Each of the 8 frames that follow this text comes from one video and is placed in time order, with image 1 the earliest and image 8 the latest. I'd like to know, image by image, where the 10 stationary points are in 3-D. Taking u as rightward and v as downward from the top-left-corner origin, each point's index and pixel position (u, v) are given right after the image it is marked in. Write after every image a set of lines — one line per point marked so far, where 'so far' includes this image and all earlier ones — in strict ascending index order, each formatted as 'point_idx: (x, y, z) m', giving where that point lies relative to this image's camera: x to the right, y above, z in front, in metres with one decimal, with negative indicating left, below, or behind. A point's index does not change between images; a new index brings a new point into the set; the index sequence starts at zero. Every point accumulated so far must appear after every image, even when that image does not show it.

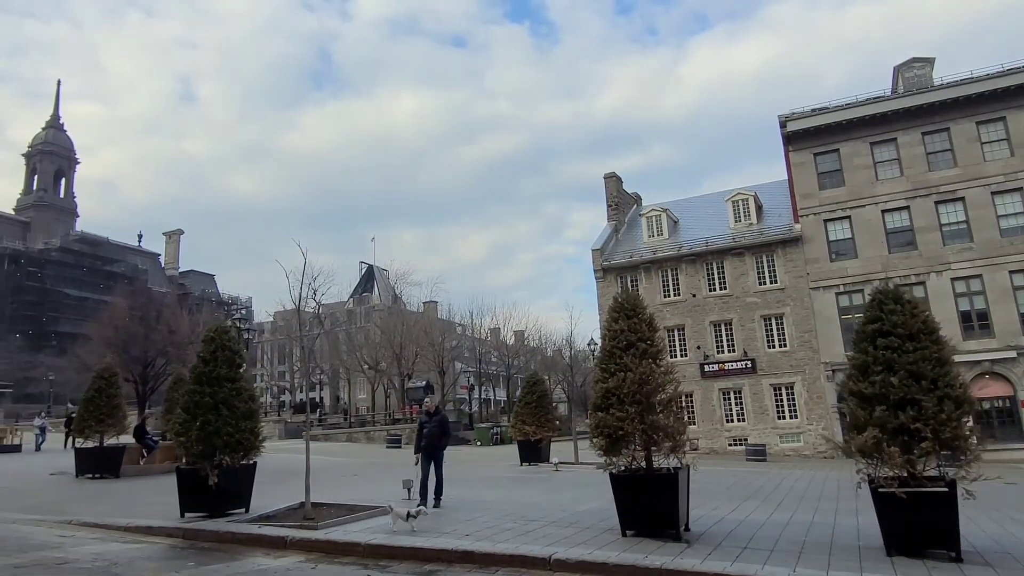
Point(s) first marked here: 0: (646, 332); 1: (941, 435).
0: (+1.5, -0.5, +8.6) m
1: (+4.0, -1.4, +6.9) m
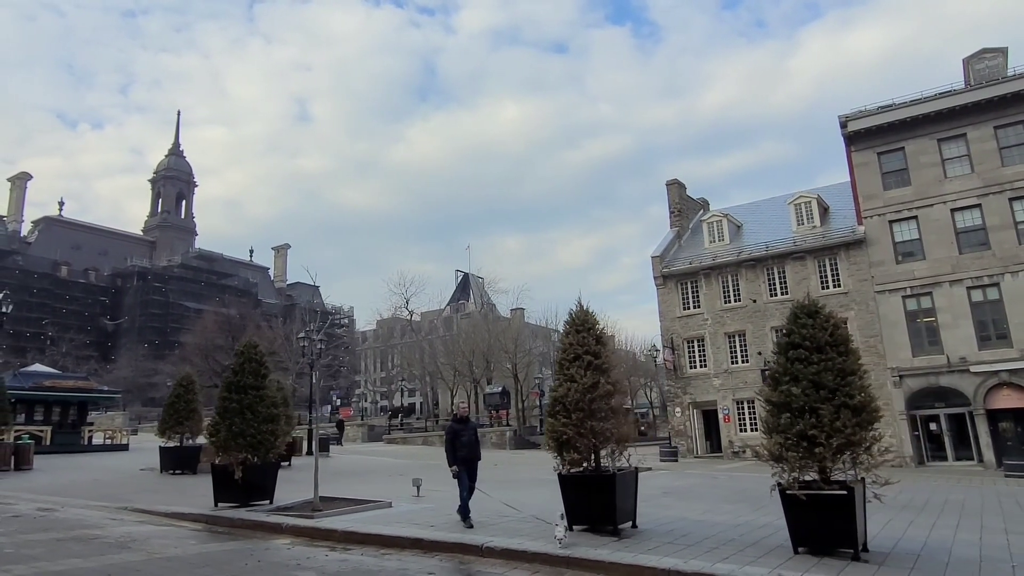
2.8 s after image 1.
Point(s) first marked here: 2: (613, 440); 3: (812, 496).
0: (+1.0, -0.7, +9.4) m
1: (+3.2, -1.5, +7.4) m
2: (+1.2, -1.9, +9.0) m
3: (+3.0, -2.1, +7.4) m
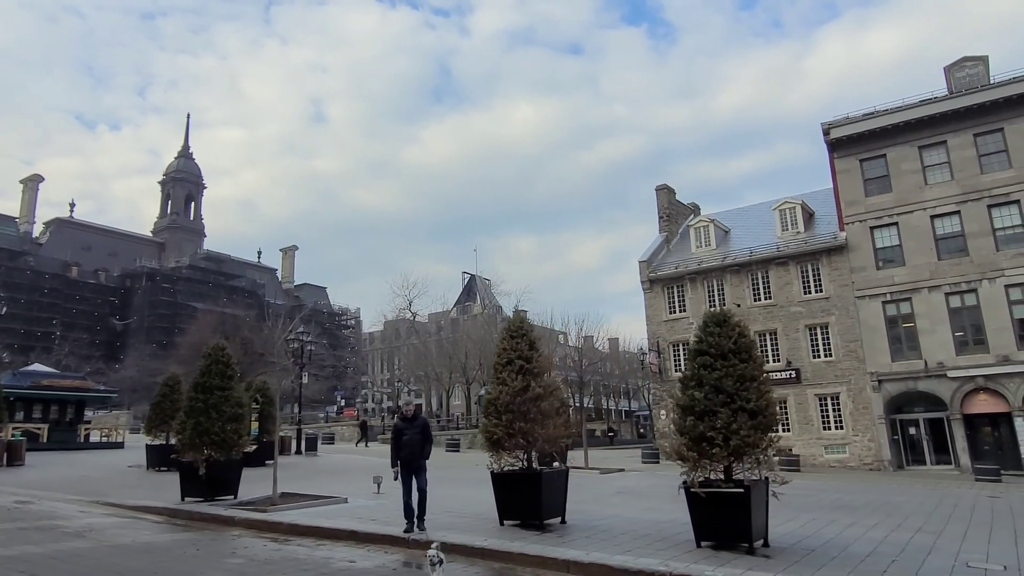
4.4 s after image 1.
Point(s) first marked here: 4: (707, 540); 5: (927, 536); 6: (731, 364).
0: (+0.2, -0.8, +10.0) m
1: (+2.3, -1.6, +7.9) m
2: (+0.4, -2.0, +9.5) m
3: (+2.1, -2.2, +7.9) m
4: (+2.2, -2.8, +8.1) m
5: (+5.2, -3.1, +9.1) m
6: (+2.5, -0.9, +8.3) m
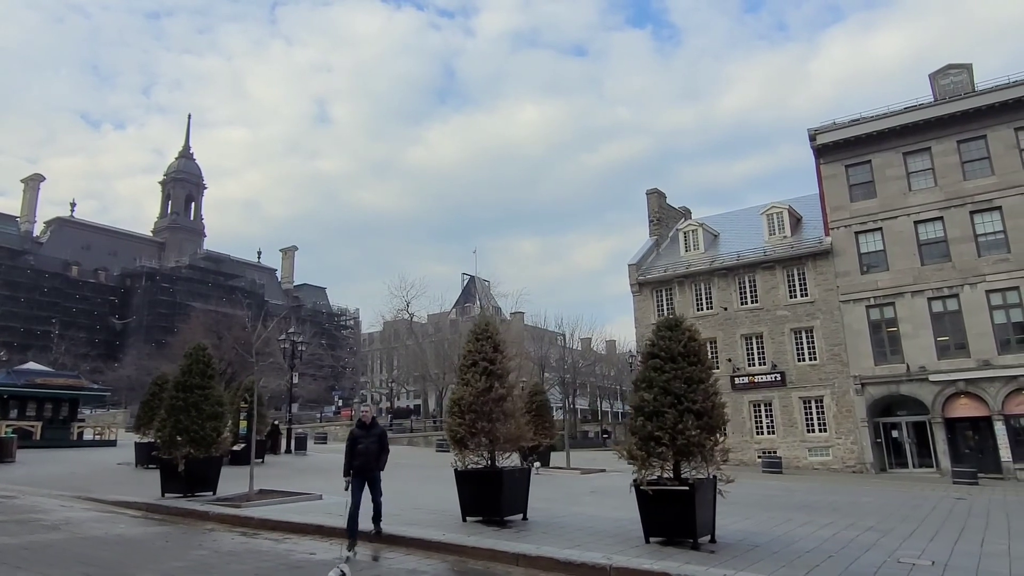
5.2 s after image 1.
0: (-0.3, -0.9, +10.3) m
1: (+1.8, -1.7, +8.2) m
2: (-0.1, -2.0, +9.8) m
3: (+1.6, -2.3, +8.2) m
4: (+1.6, -2.8, +8.4) m
5: (+4.7, -3.1, +9.4) m
6: (+2.0, -0.9, +8.6) m
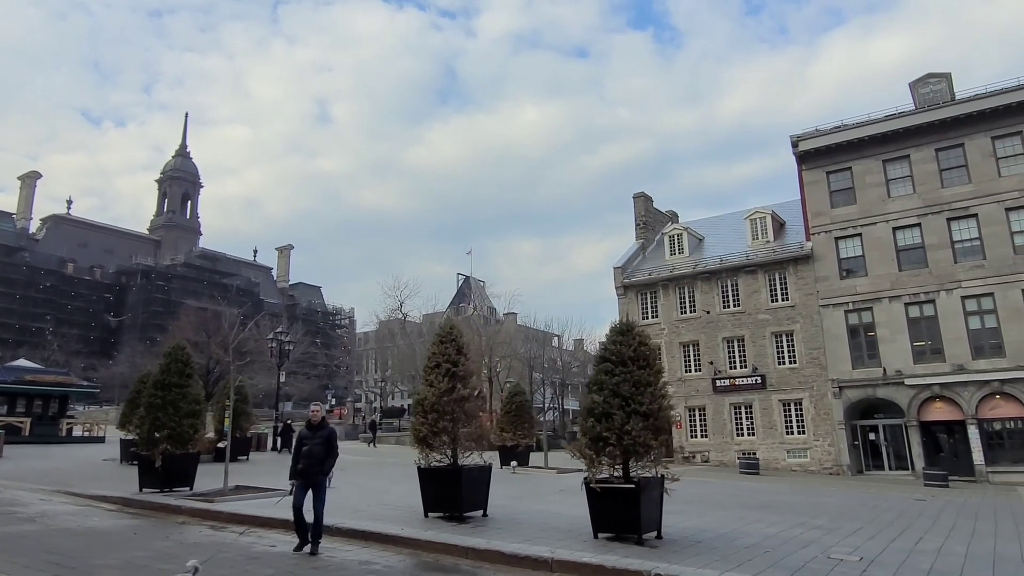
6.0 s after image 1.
0: (-0.9, -1.0, +10.7) m
1: (+1.3, -1.8, +8.6) m
2: (-0.7, -2.1, +10.2) m
3: (+1.1, -2.3, +8.6) m
4: (+1.1, -2.9, +8.8) m
5: (+4.1, -3.3, +9.8) m
6: (+1.4, -1.0, +9.0) m
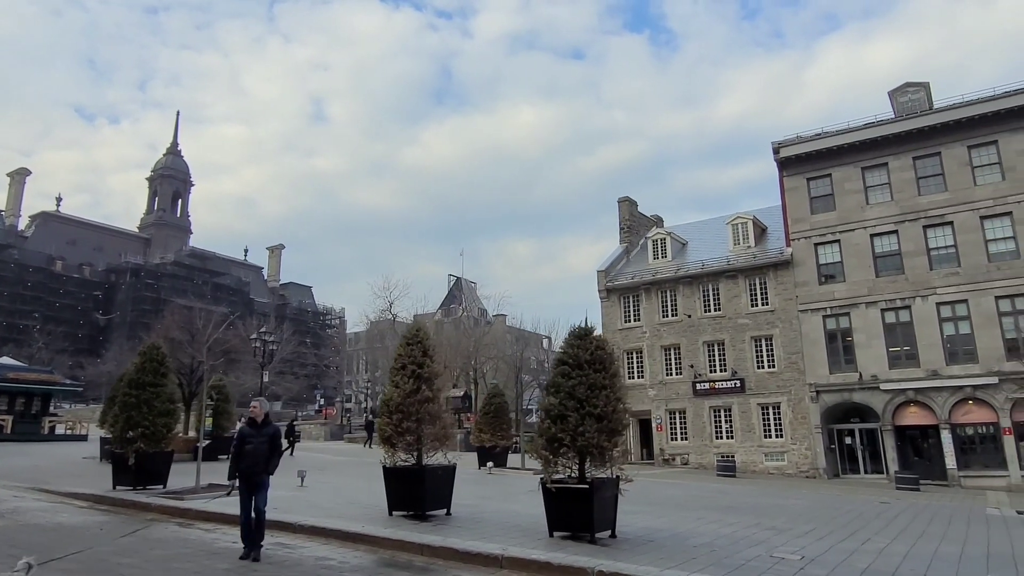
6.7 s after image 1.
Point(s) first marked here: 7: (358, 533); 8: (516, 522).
0: (-1.4, -1.0, +10.9) m
1: (+0.8, -1.9, +8.8) m
2: (-1.2, -2.1, +10.5) m
3: (+0.6, -2.4, +8.9) m
4: (+0.6, -3.0, +9.1) m
5: (+3.6, -3.4, +10.1) m
6: (+0.9, -1.1, +9.3) m
7: (-1.9, -3.0, +9.0) m
8: (+0.1, -3.3, +10.5) m
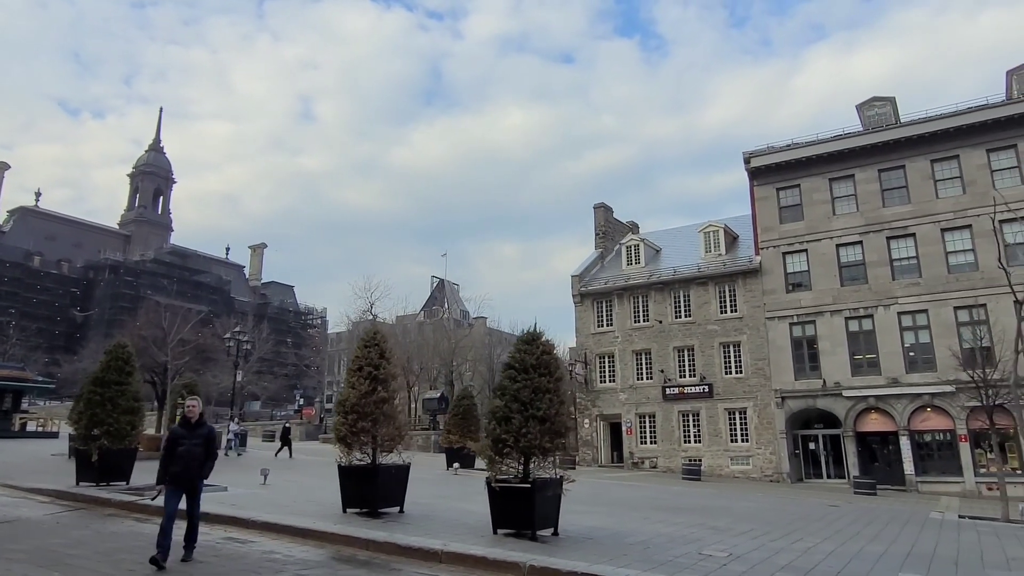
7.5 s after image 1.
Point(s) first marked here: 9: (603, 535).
0: (-2.1, -1.1, +11.3) m
1: (+0.1, -2.0, +9.2) m
2: (-1.9, -2.2, +10.8) m
3: (-0.1, -2.5, +9.2) m
4: (-0.1, -3.1, +9.5) m
5: (+2.8, -3.5, +10.5) m
6: (+0.2, -1.2, +9.7) m
7: (-2.6, -3.1, +9.4) m
8: (-0.7, -3.4, +10.8) m
9: (+1.2, -3.3, +9.9) m
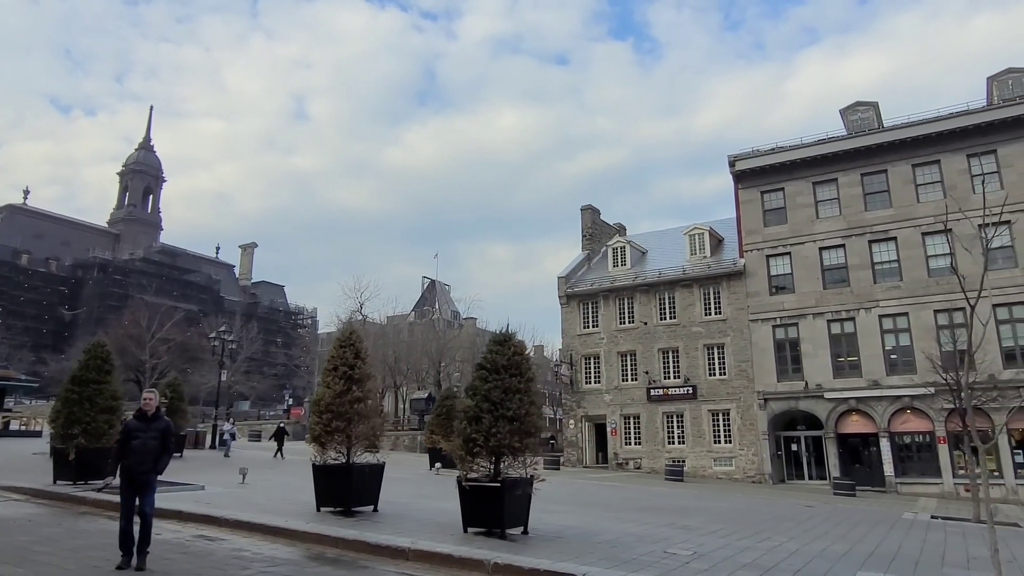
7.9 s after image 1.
0: (-2.5, -1.1, +11.4) m
1: (-0.3, -2.0, +9.3) m
2: (-2.3, -2.2, +10.9) m
3: (-0.5, -2.5, +9.4) m
4: (-0.5, -3.1, +9.6) m
5: (+2.4, -3.5, +10.7) m
6: (-0.1, -1.2, +9.8) m
7: (-3.0, -3.1, +9.5) m
8: (-1.1, -3.4, +10.9) m
9: (+0.8, -3.3, +10.0) m
